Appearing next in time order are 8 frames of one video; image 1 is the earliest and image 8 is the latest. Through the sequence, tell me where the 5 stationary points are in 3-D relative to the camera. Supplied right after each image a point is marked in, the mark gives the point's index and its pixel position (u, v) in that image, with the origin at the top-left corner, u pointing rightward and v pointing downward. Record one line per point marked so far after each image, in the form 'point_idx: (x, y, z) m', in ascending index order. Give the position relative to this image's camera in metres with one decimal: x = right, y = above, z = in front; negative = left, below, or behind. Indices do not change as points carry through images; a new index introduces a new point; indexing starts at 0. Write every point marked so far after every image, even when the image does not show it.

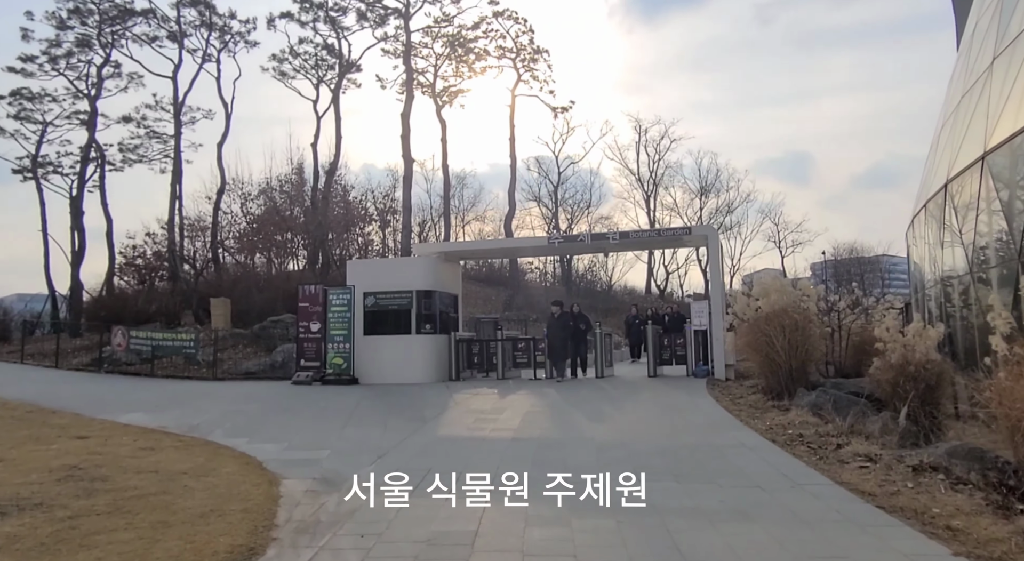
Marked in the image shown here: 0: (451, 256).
0: (-1.7, +0.7, +19.4) m
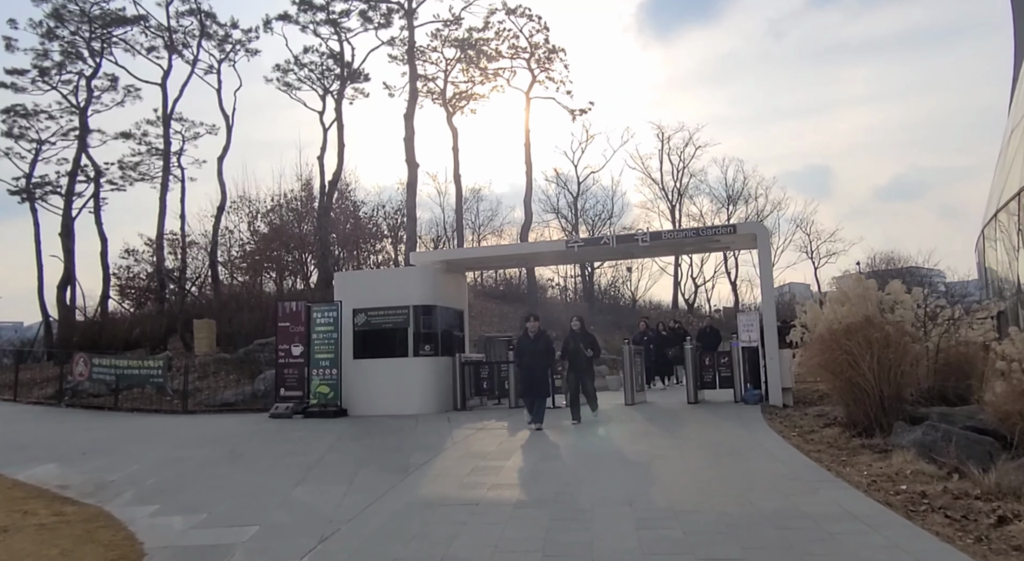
0: (-1.4, +0.4, +16.8) m
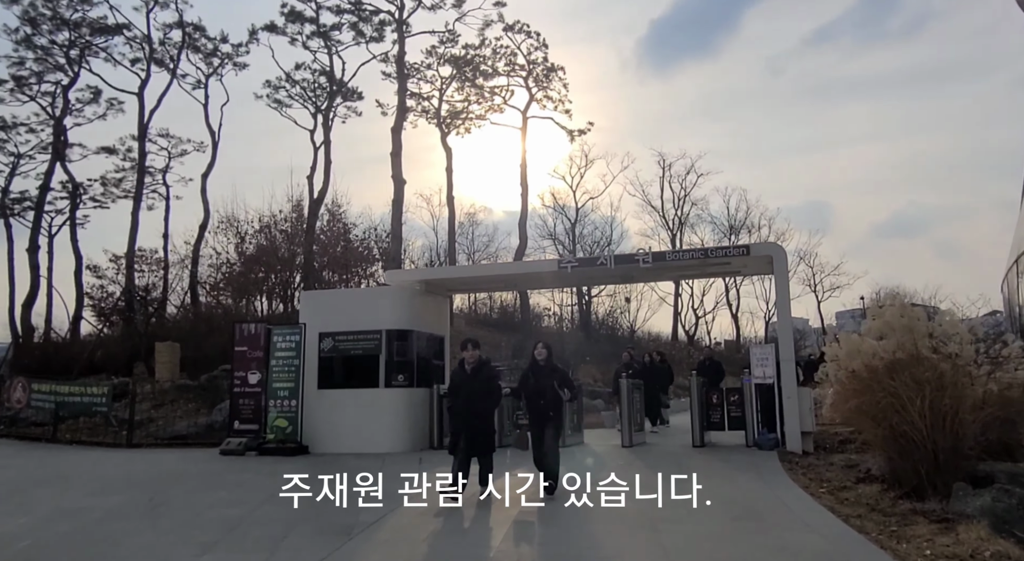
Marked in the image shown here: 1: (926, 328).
0: (-1.7, -0.1, +15.2) m
1: (+4.8, -0.5, +8.1) m
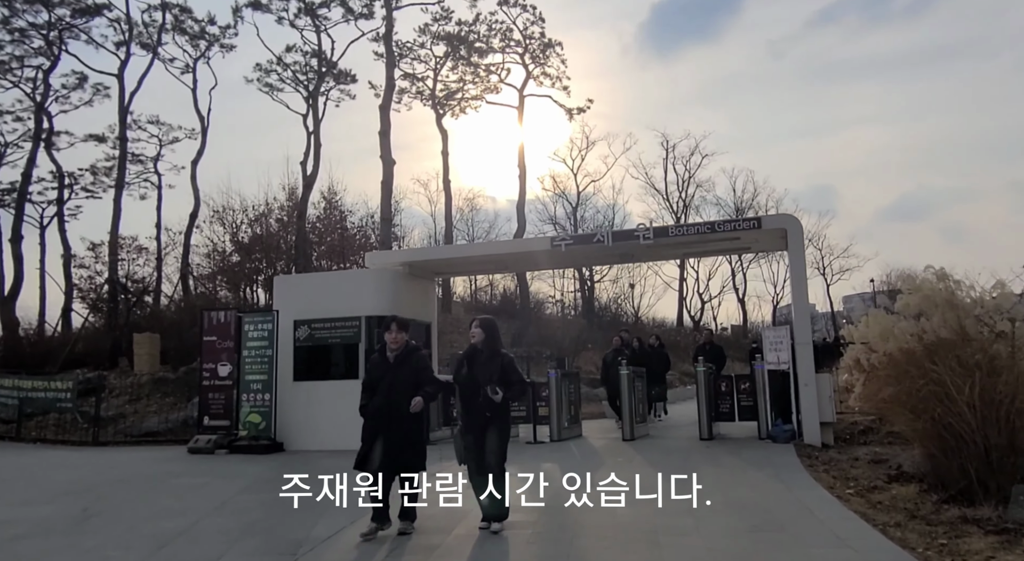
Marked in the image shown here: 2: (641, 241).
0: (-1.9, +0.2, +14.1) m
1: (+4.6, -0.2, +7.0) m
2: (+2.3, +0.7, +12.4) m
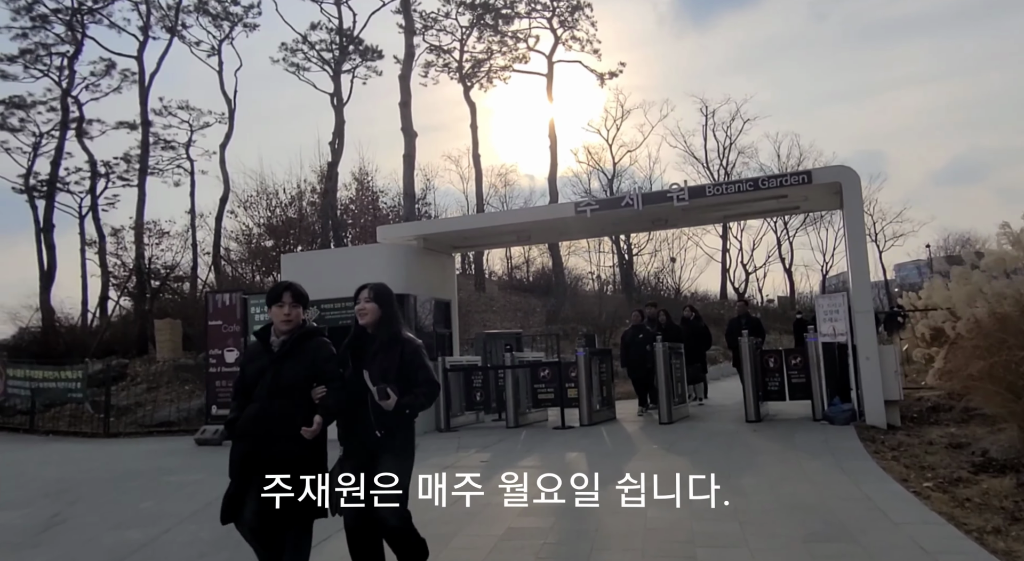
0: (-1.4, +0.7, +13.1) m
1: (+4.6, +0.2, +5.7) m
2: (+2.6, +1.2, +11.2) m
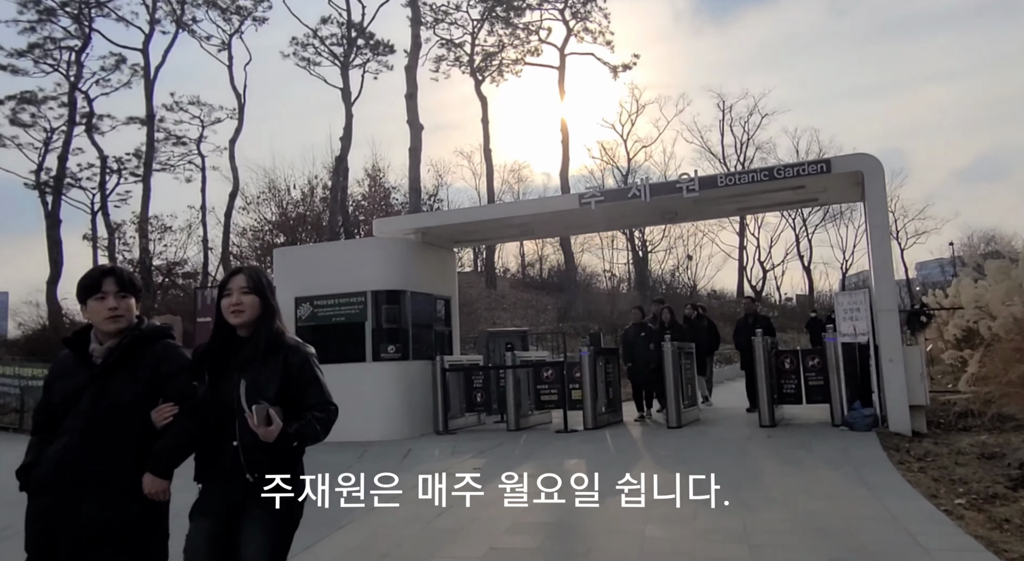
0: (-1.4, +0.8, +12.6) m
1: (+4.5, +0.2, +5.0) m
2: (+2.6, +1.3, +10.5) m
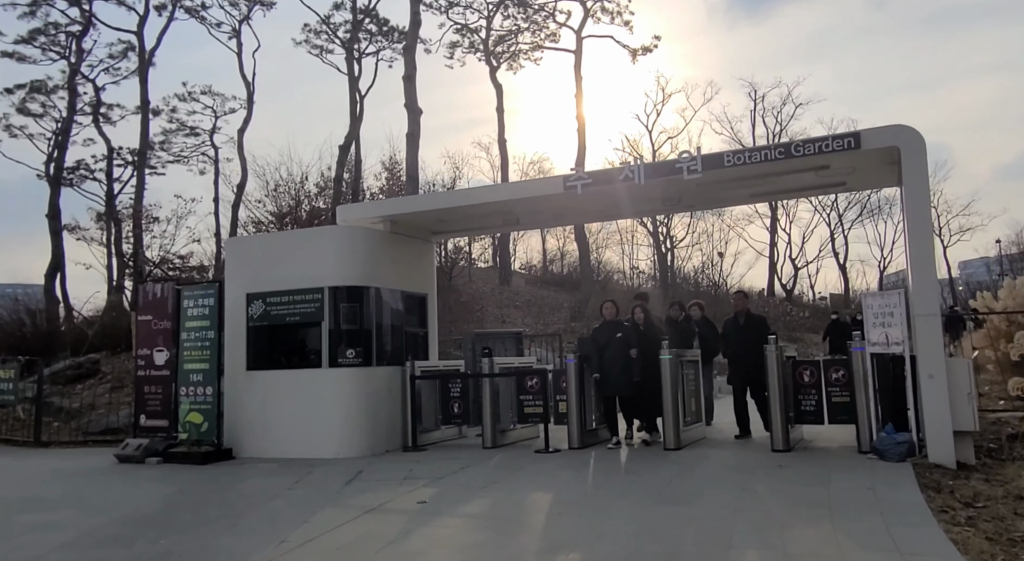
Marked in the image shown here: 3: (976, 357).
0: (-1.6, +0.8, +11.2) m
1: (+3.9, +0.2, +3.4) m
2: (+2.2, +1.3, +9.0) m
3: (+8.0, -1.3, +12.2) m
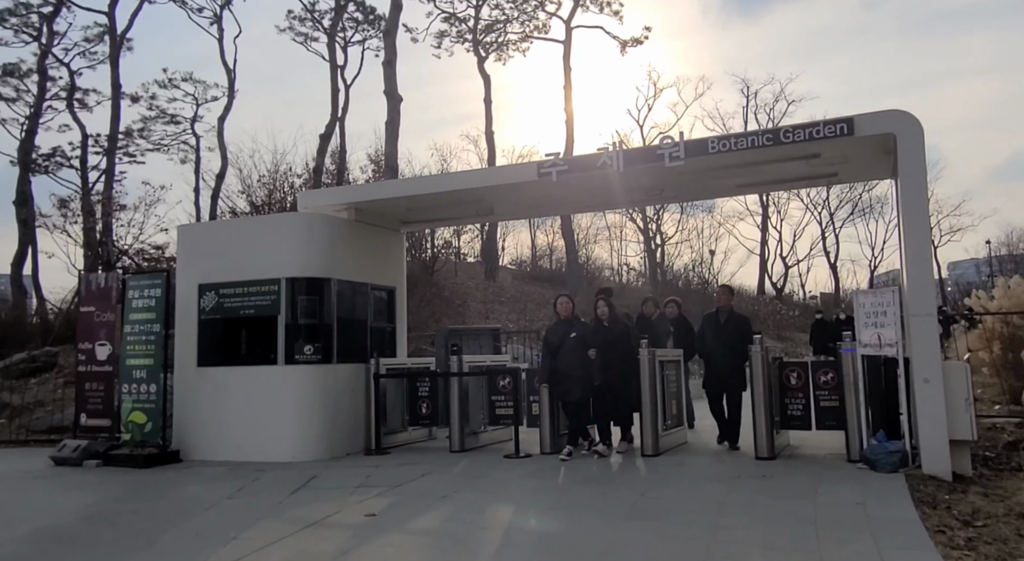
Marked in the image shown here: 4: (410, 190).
0: (-2.0, +1.0, +10.6) m
1: (+3.5, +0.2, +2.8) m
2: (+1.9, +1.4, +8.4) m
3: (+7.6, -1.3, +11.6) m
4: (-1.4, +1.2, +9.6) m
